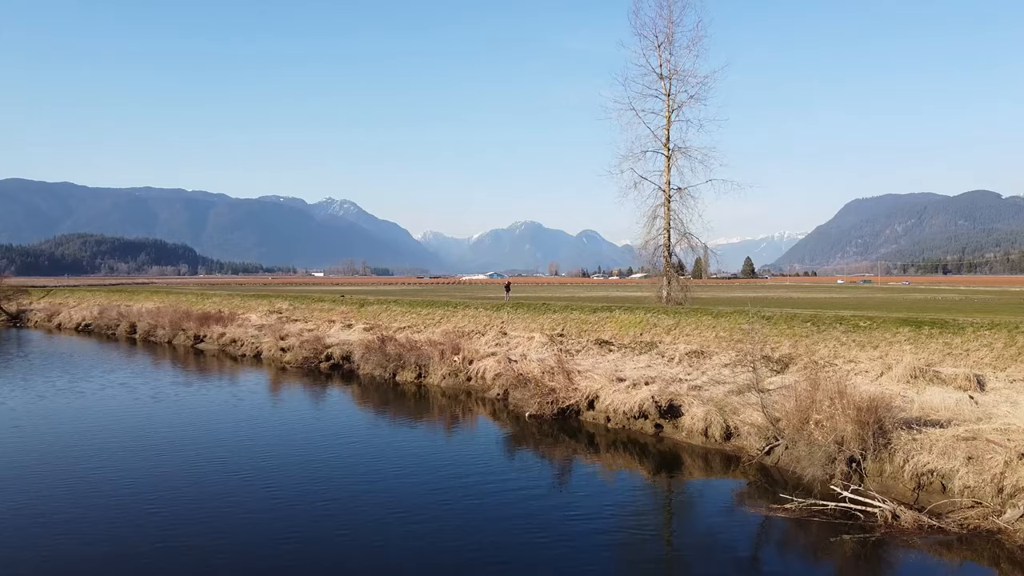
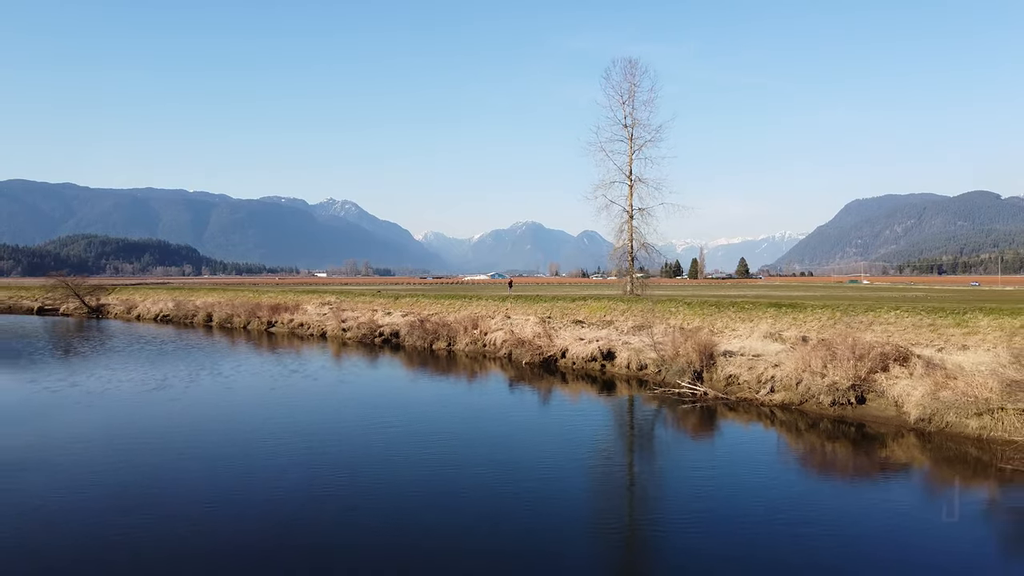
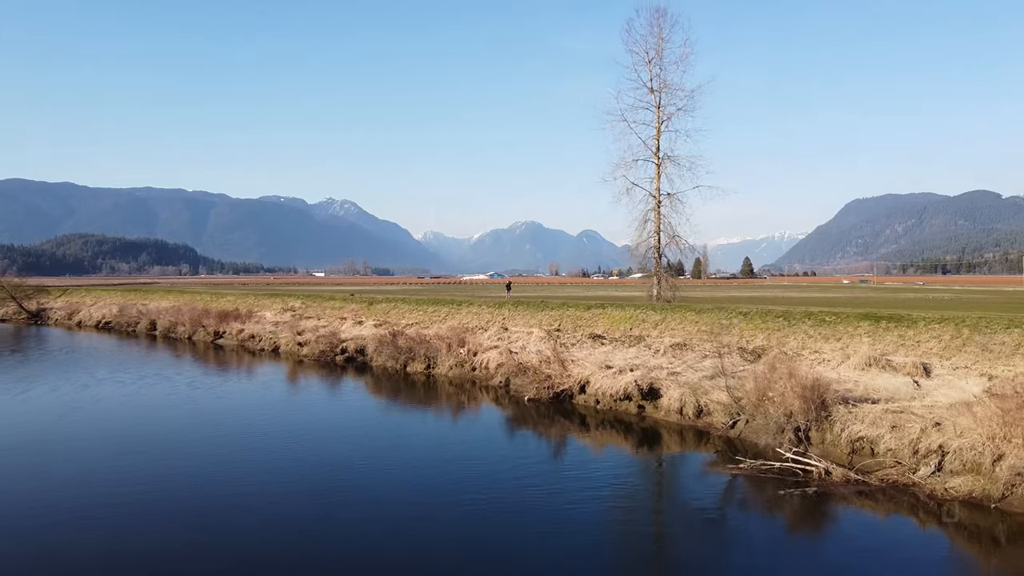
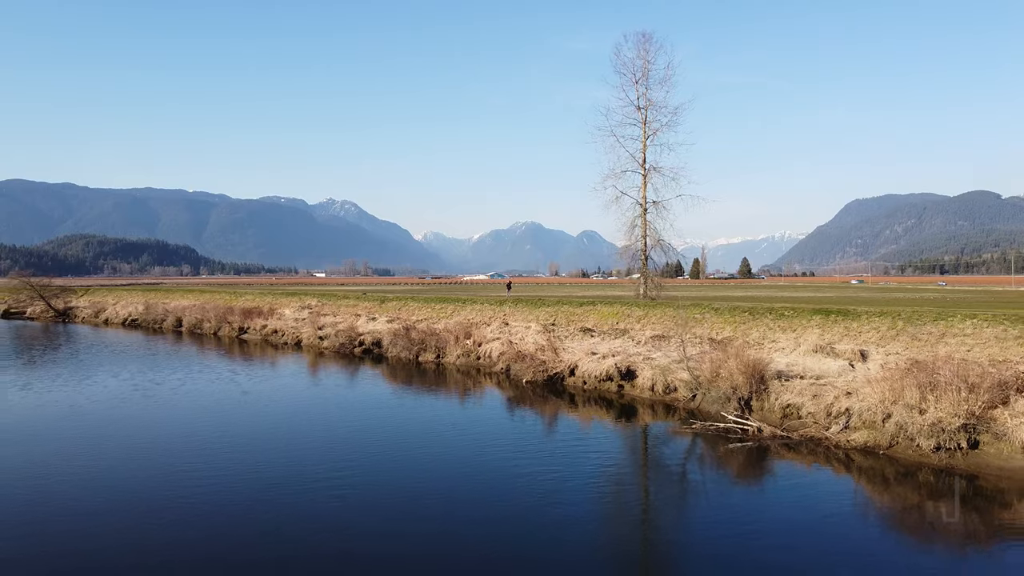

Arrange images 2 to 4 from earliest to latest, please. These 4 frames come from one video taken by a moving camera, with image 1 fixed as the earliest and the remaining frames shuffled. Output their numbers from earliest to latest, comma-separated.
3, 4, 2
